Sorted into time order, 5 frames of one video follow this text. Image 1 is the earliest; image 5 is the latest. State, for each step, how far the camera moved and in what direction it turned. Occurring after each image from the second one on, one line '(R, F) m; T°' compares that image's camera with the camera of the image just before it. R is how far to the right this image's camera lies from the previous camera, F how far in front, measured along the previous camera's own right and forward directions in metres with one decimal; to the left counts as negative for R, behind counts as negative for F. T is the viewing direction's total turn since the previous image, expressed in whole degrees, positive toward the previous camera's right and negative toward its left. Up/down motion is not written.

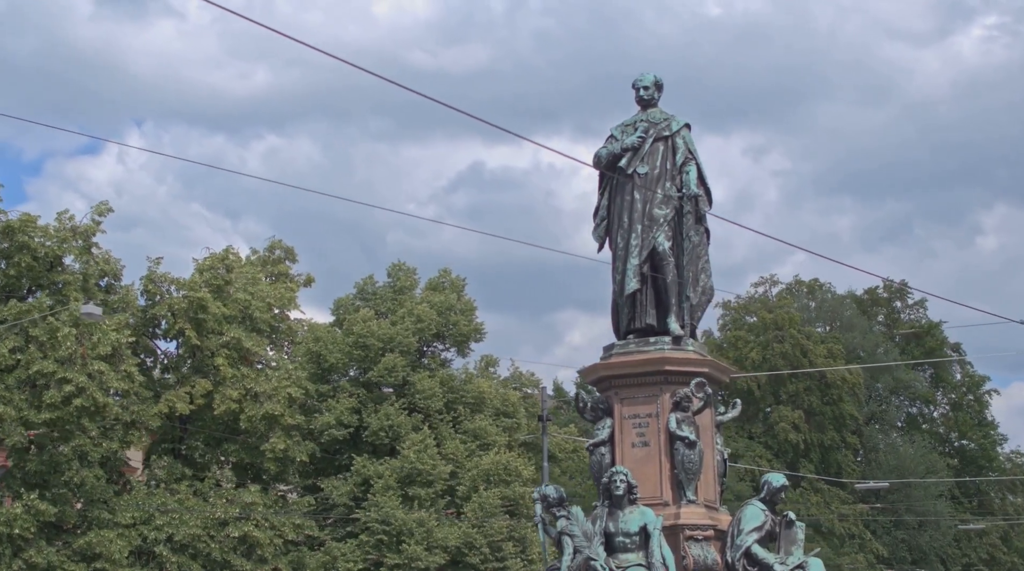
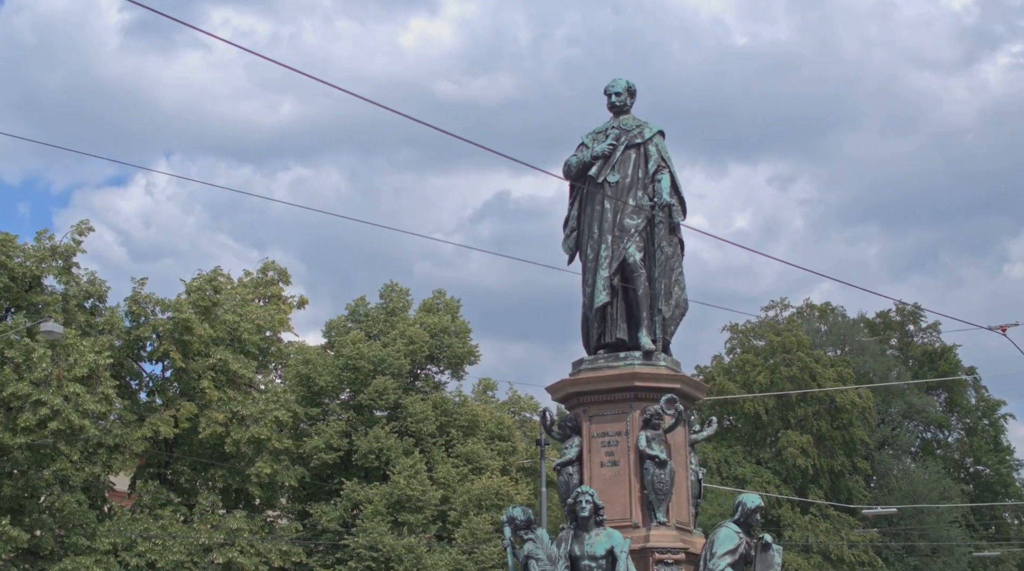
(+0.6, +0.5) m; -1°
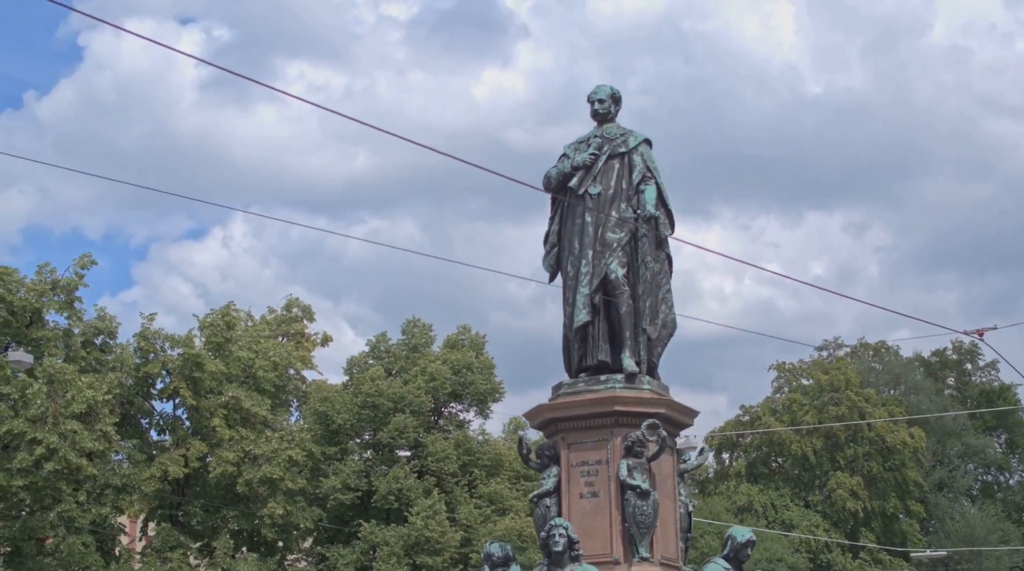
(+0.8, +0.8) m; -3°
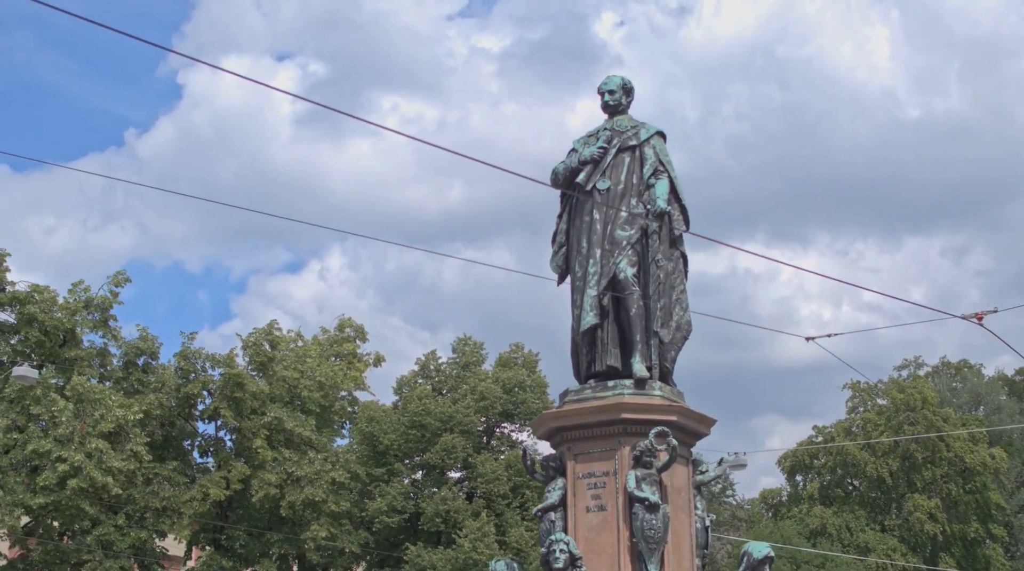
(+0.7, +0.7) m; -4°
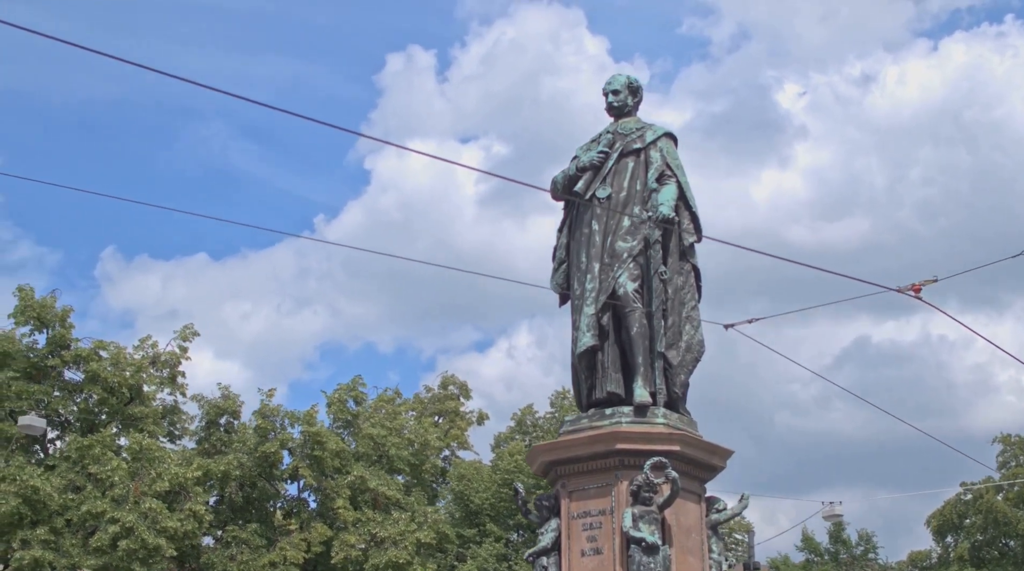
(+1.4, +1.1) m; -7°
